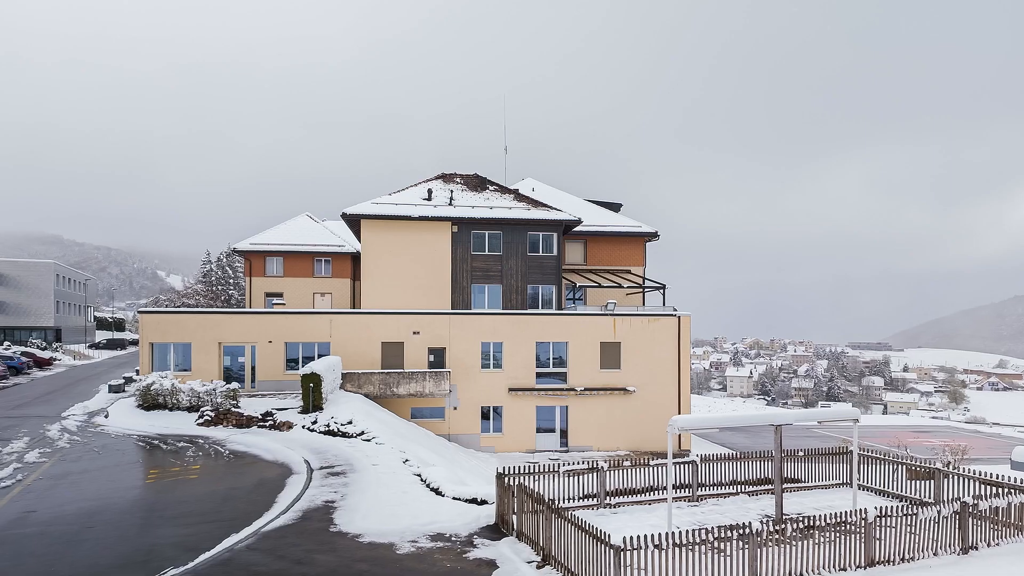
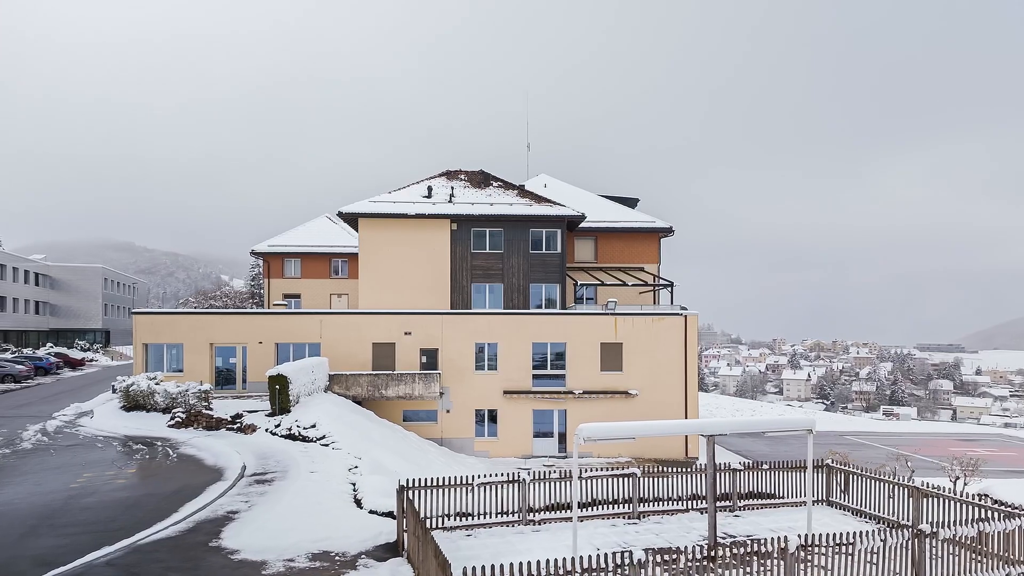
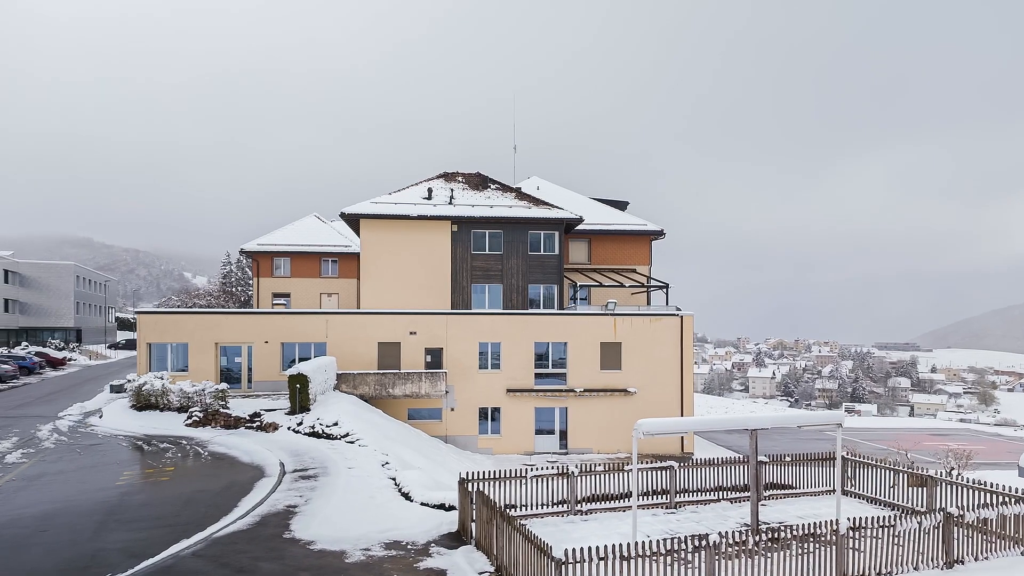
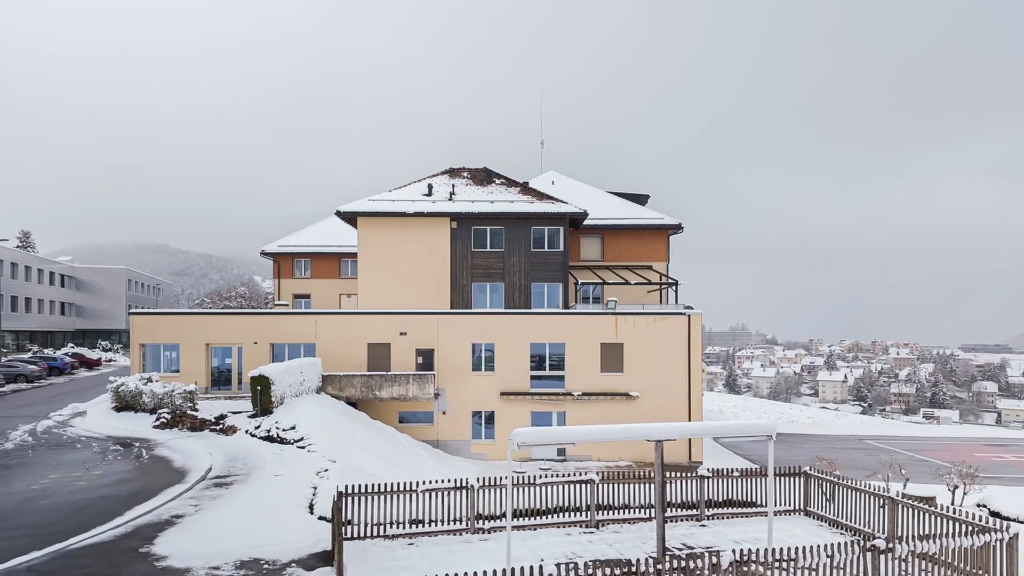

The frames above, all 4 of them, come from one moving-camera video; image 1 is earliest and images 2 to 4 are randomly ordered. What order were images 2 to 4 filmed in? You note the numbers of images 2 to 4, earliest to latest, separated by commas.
3, 2, 4
